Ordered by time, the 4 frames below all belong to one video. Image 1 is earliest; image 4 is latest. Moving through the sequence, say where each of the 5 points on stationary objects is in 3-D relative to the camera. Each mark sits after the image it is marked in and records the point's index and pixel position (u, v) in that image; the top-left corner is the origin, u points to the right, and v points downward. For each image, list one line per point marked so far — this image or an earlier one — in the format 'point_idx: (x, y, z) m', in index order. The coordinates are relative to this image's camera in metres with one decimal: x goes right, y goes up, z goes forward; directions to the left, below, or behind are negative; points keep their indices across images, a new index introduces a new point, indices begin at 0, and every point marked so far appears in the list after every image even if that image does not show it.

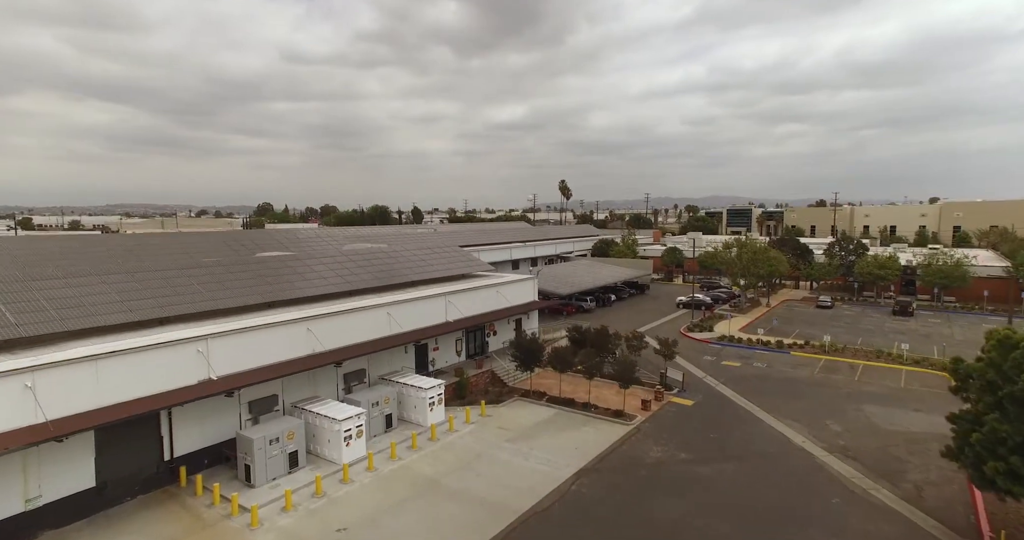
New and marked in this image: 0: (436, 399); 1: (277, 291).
0: (-2.6, -4.4, +19.0) m
1: (-8.3, -0.8, +19.7) m
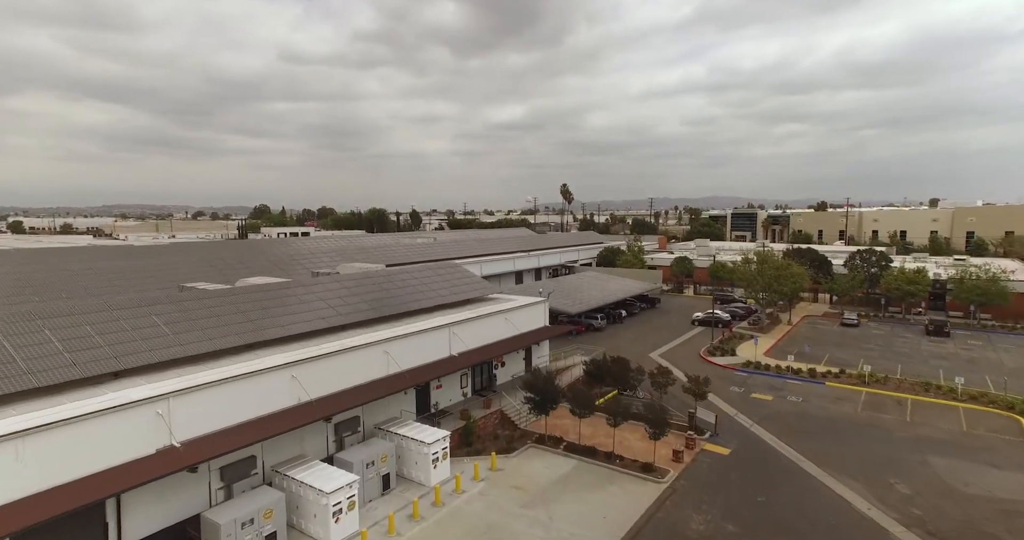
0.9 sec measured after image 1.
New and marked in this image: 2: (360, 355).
0: (-2.1, -5.5, +16.5) m
1: (-7.8, -1.8, +17.3) m
2: (-4.8, -2.7, +17.7) m
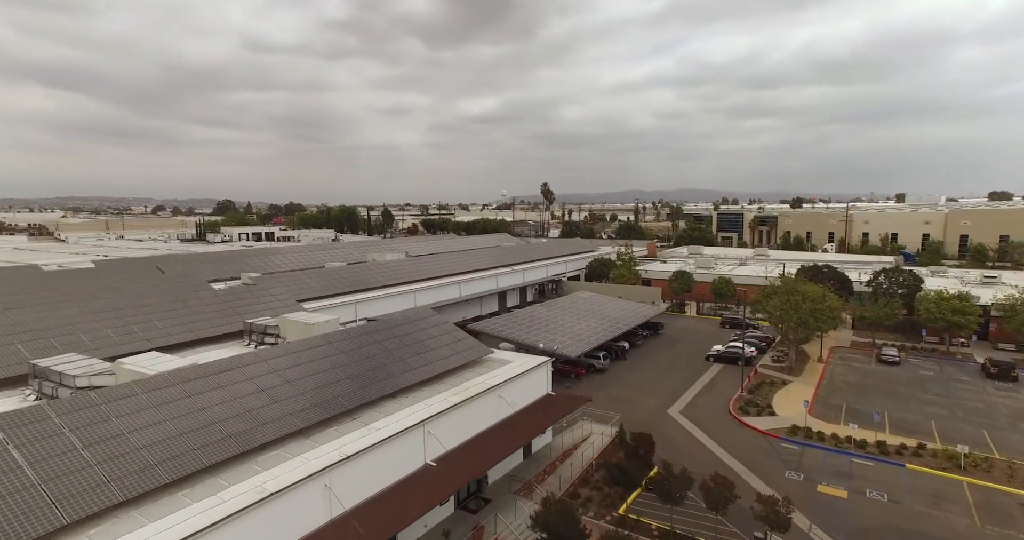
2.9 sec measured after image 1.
0: (-1.9, -7.5, +10.2) m
1: (-7.6, -3.9, +10.6) m
2: (-4.6, -4.8, +11.2) m
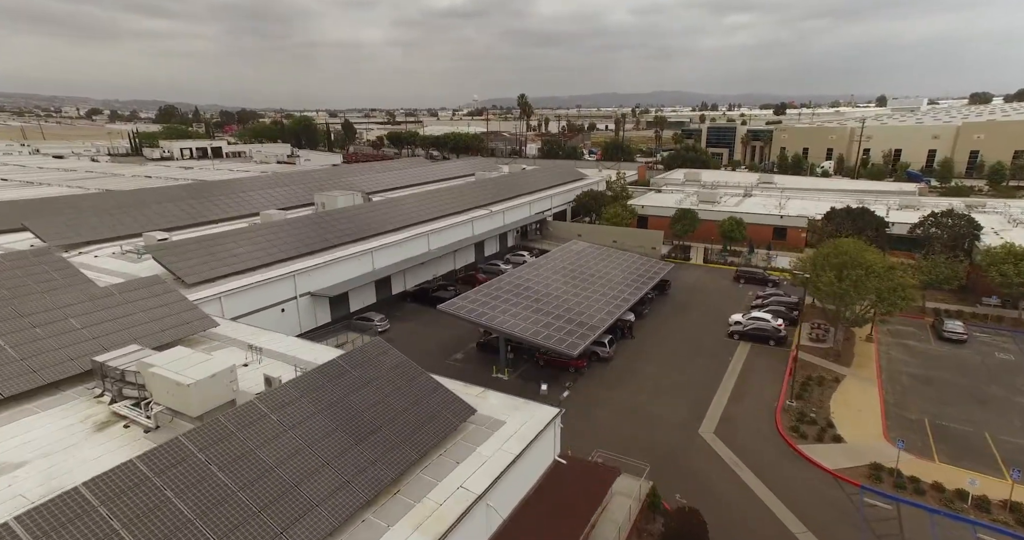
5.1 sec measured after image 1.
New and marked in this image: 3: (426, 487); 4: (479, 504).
0: (-1.5, -9.6, +3.9) m
1: (-7.3, -6.1, +3.5) m
2: (-4.3, -6.8, +4.4) m
3: (-1.8, -4.4, +11.4) m
4: (-0.5, -4.7, +10.7) m
